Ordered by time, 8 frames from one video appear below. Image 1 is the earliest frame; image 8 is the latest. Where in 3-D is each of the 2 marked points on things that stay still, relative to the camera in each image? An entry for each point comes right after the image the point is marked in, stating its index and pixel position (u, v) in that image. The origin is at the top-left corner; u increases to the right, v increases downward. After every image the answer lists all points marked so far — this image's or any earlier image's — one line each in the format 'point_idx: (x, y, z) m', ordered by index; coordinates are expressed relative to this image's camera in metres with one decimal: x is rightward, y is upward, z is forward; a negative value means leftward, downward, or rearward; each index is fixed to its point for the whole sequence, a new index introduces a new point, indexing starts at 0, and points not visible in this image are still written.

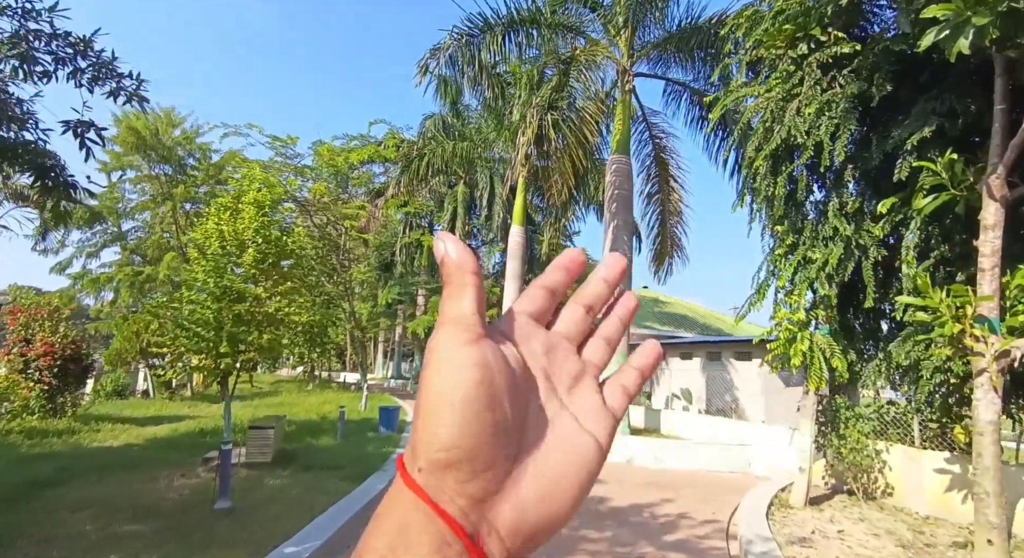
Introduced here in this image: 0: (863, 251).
0: (+3.9, +0.3, +6.1) m
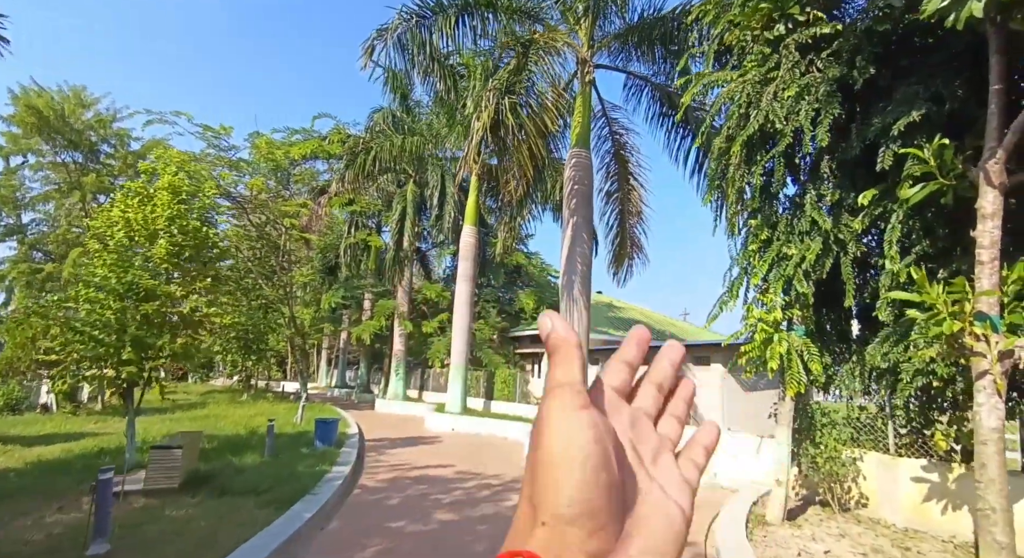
0: (+3.4, +0.3, +5.7) m
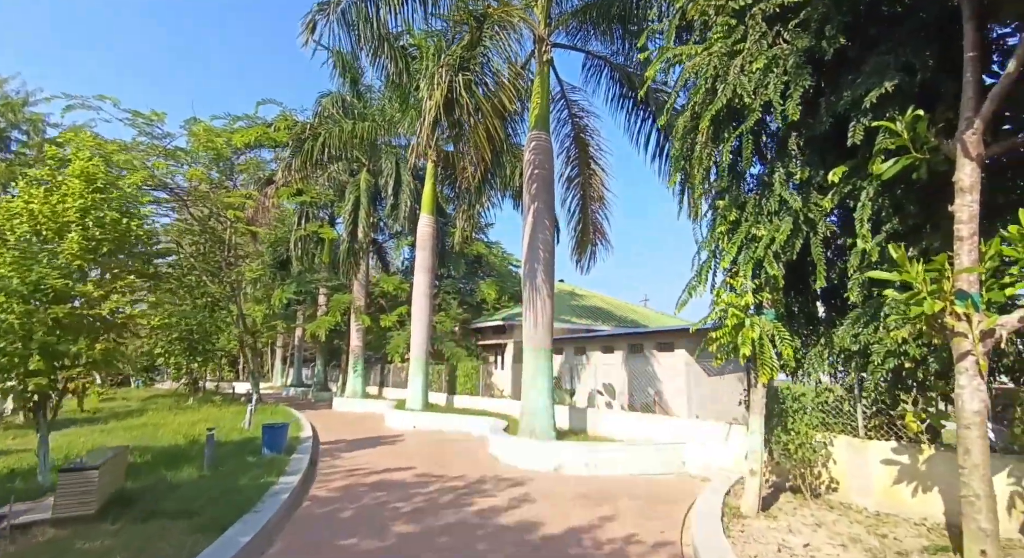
0: (+3.0, +0.5, +5.5) m
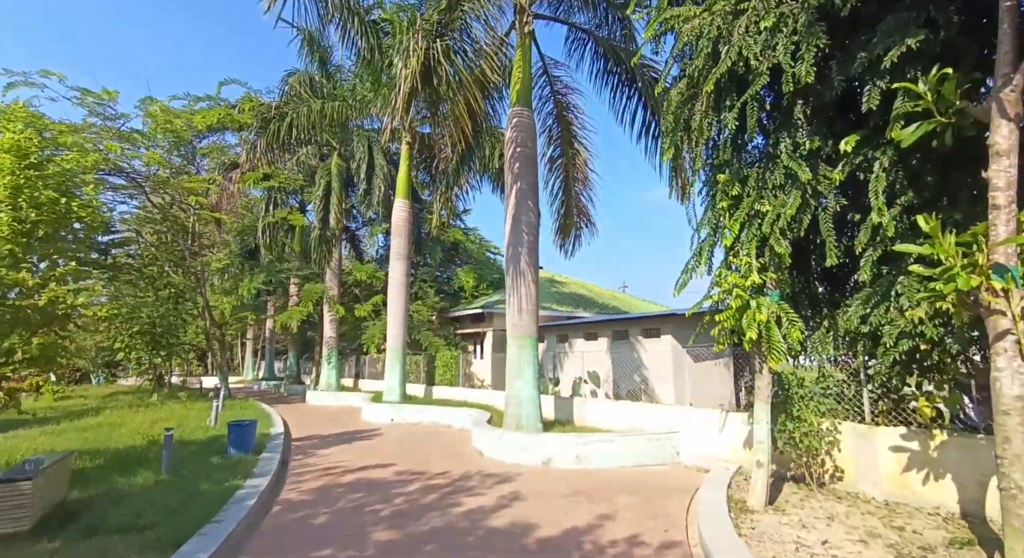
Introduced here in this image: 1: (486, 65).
0: (+2.9, +0.7, +5.1) m
1: (-0.4, +3.6, +9.3) m
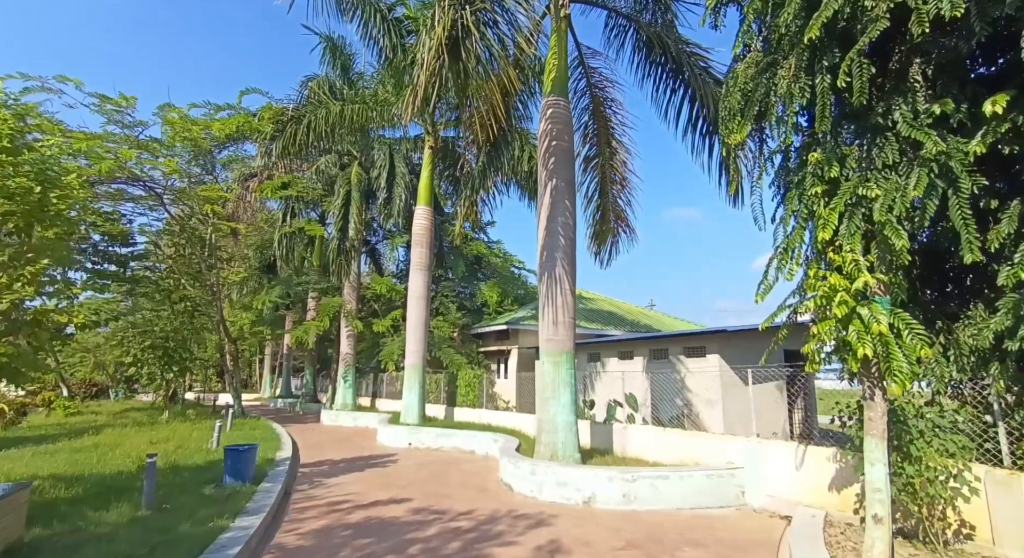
0: (+3.2, +0.7, +4.1) m
1: (+0.1, +3.4, +8.4) m
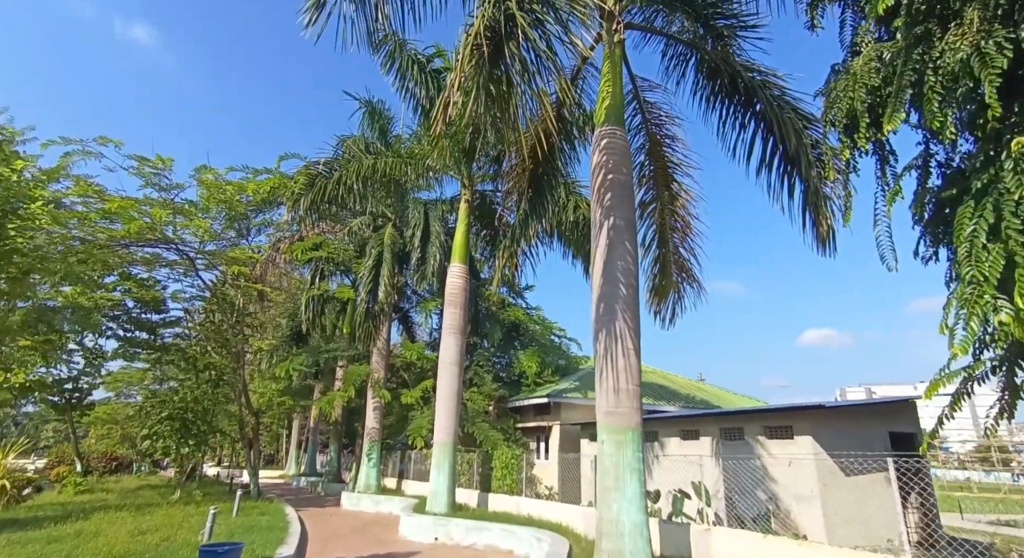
0: (+3.6, +0.6, +2.6) m
1: (+0.7, +2.6, +7.4) m
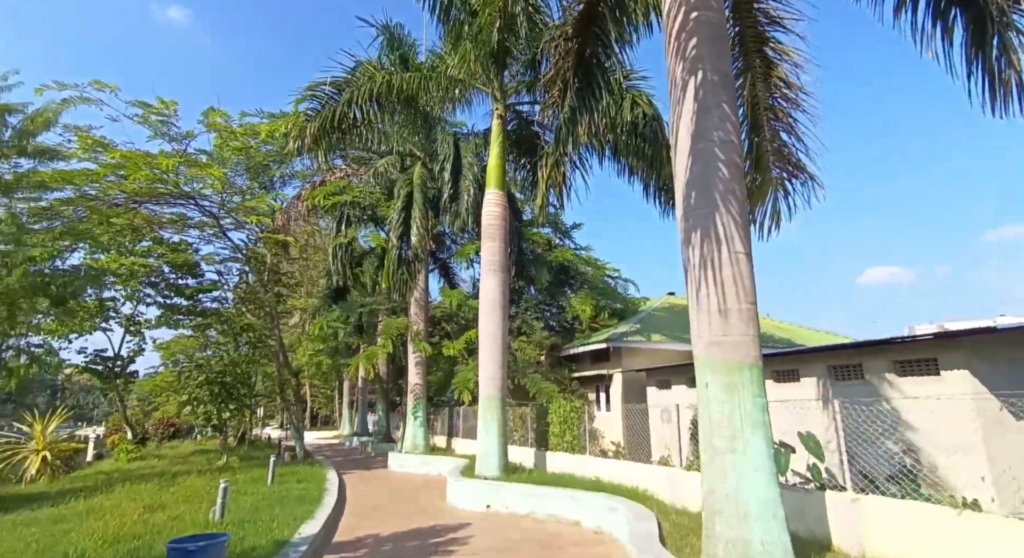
0: (+3.6, +1.4, +0.4) m
1: (+1.0, +3.7, +5.3) m
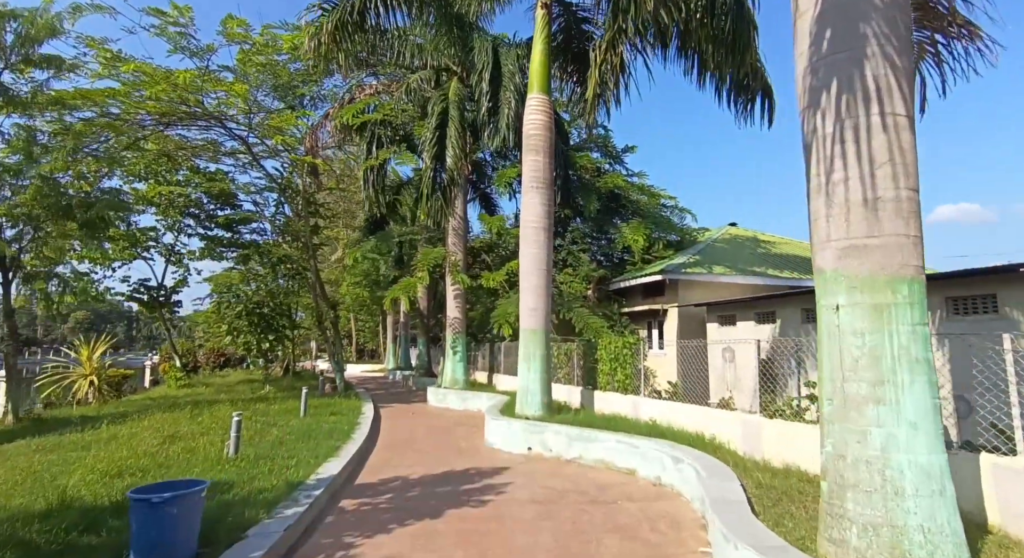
0: (+3.6, +1.6, -1.2) m
1: (+1.4, +4.4, +3.6) m
